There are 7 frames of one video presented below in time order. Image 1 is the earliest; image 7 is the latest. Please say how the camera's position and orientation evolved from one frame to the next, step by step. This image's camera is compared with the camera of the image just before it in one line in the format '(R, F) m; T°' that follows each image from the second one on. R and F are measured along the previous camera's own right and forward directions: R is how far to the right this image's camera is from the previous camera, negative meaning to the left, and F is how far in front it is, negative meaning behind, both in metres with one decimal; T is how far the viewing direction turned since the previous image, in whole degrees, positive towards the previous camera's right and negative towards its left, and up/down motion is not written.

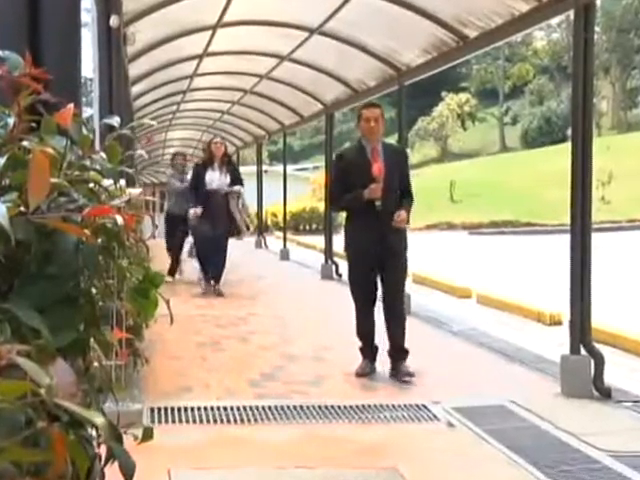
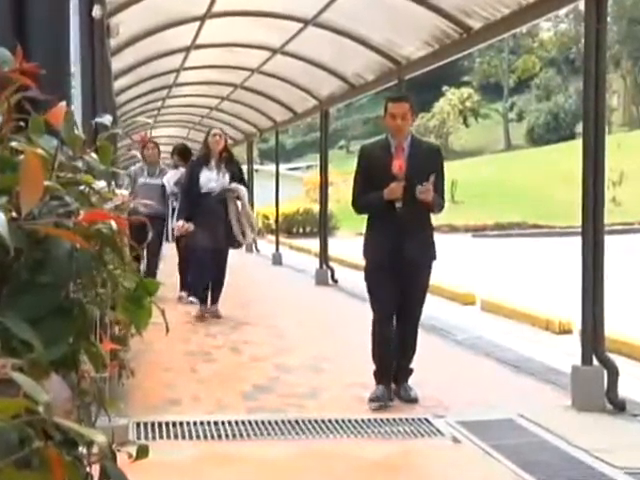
(-0.1, +0.5) m; +1°
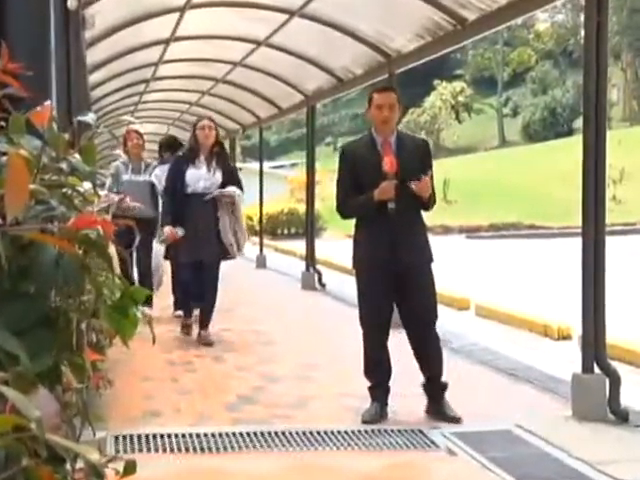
(0.0, +0.4) m; +1°
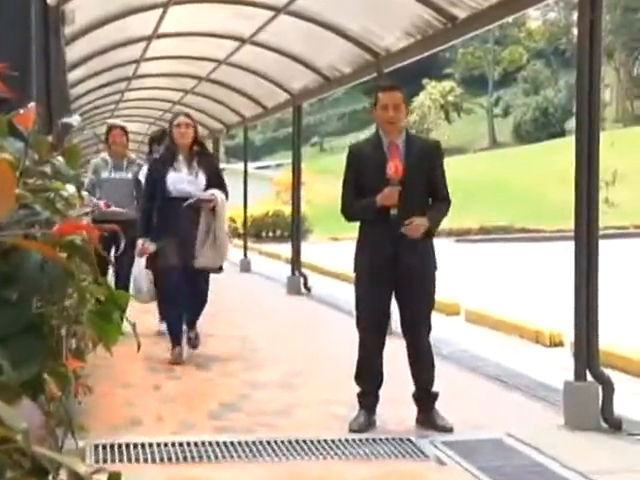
(0.0, +0.2) m; +1°
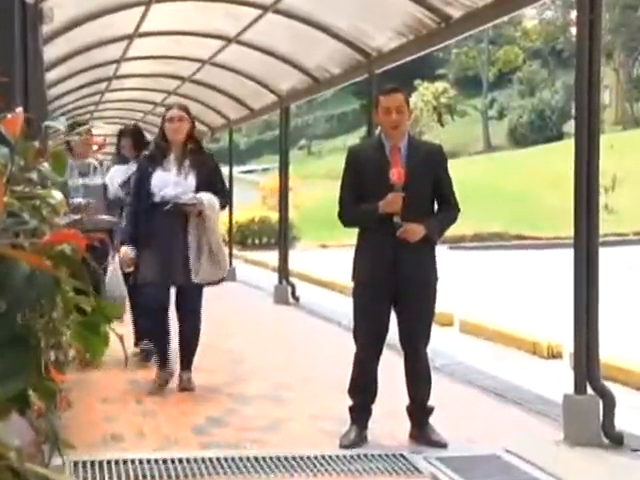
(0.0, +0.3) m; +1°
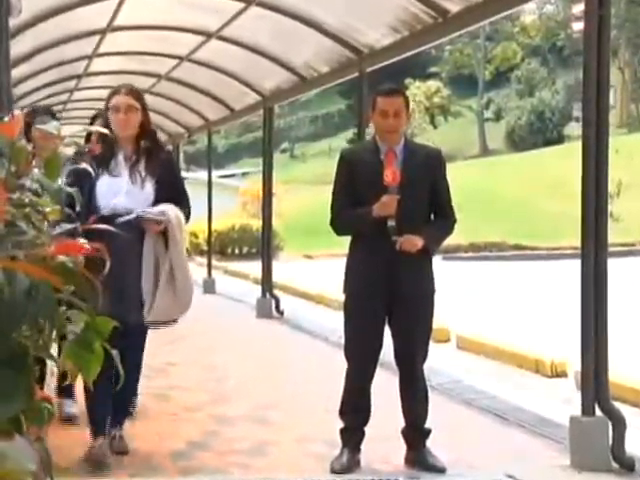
(-0.2, +0.5) m; +2°
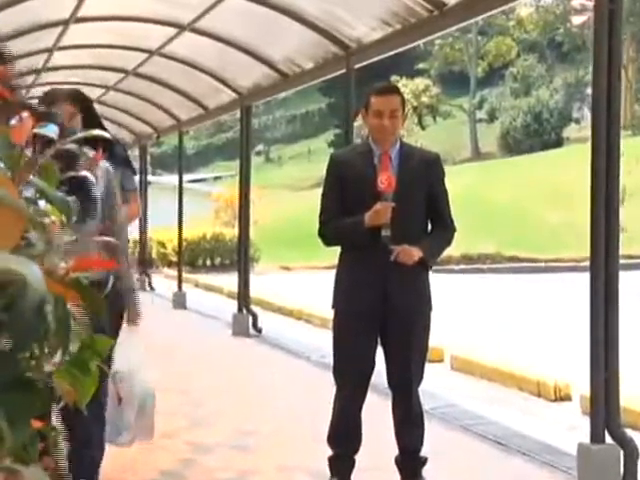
(-0.3, +0.6) m; +3°
